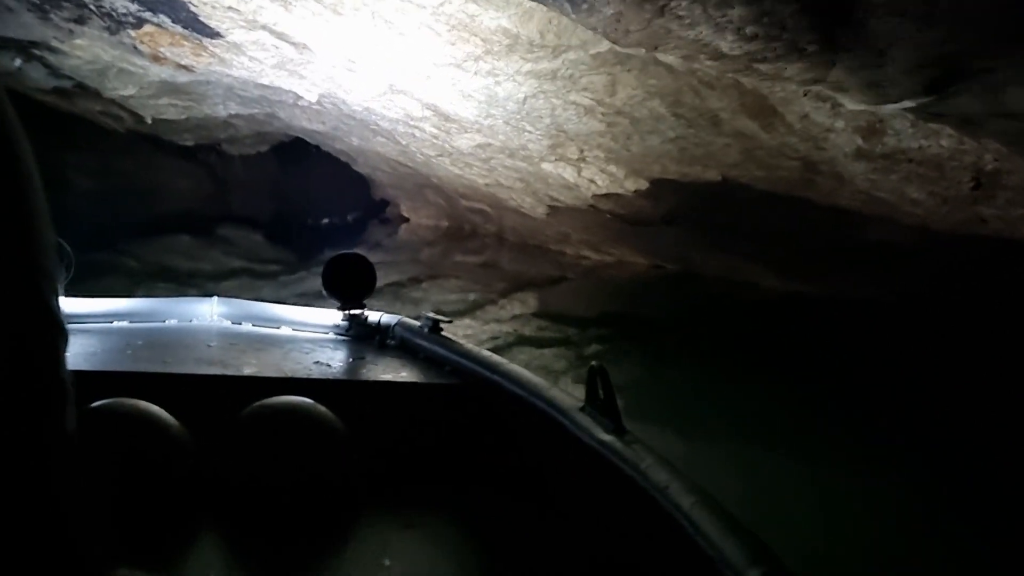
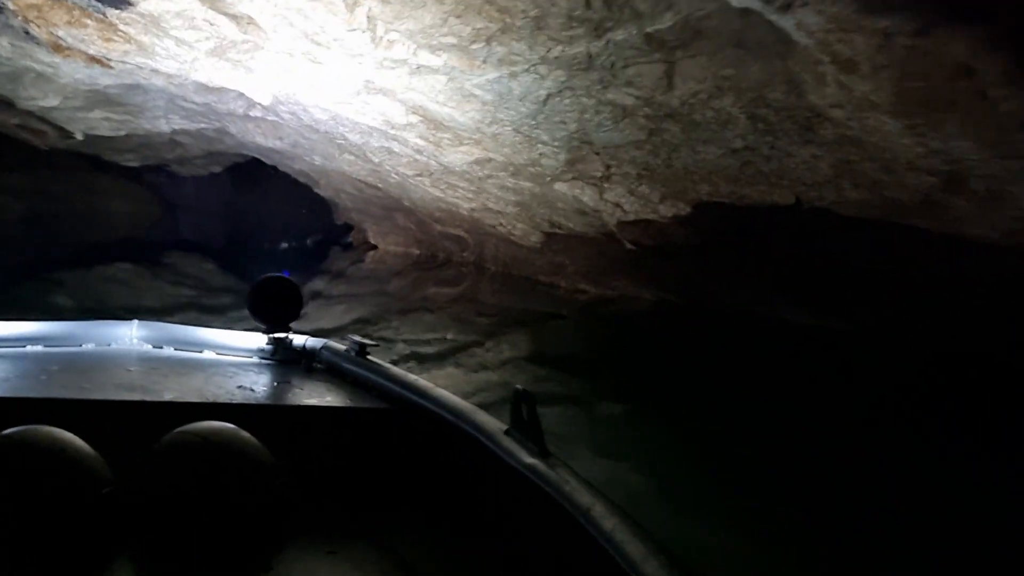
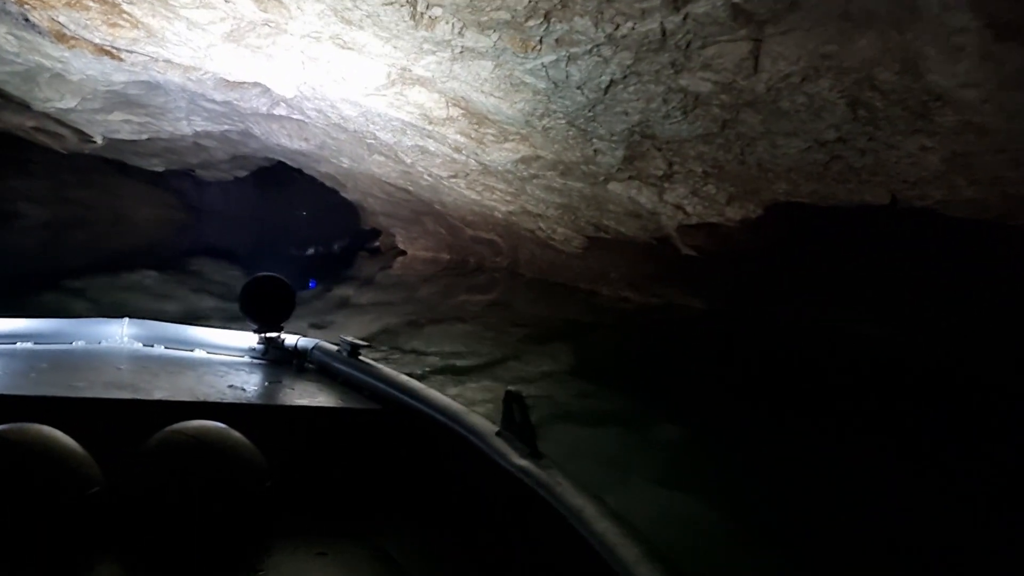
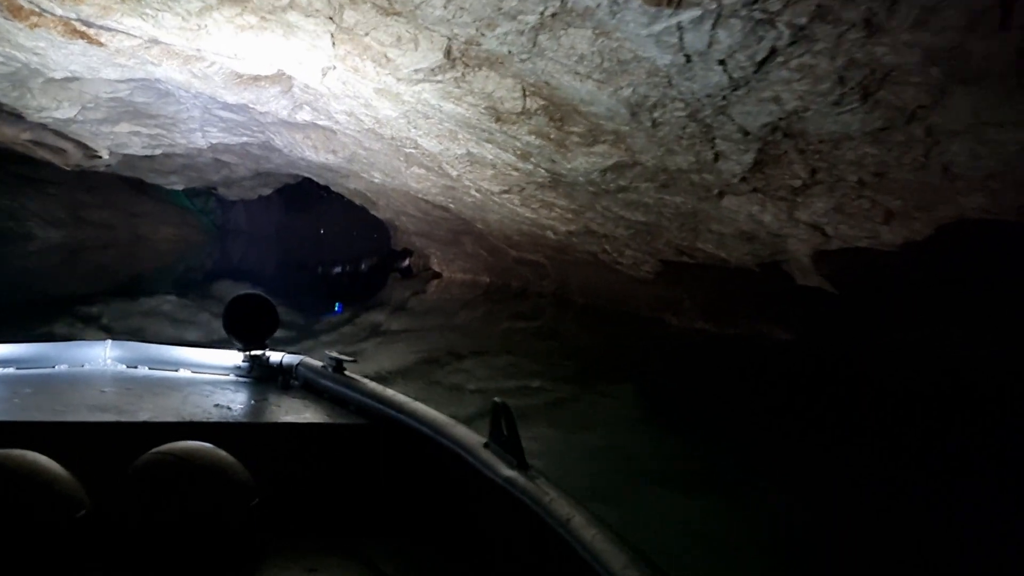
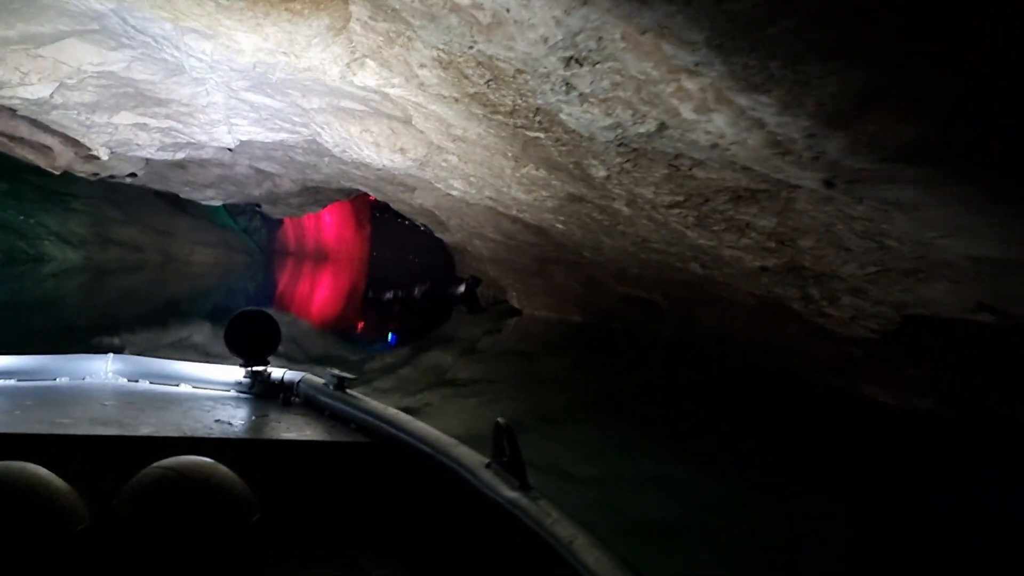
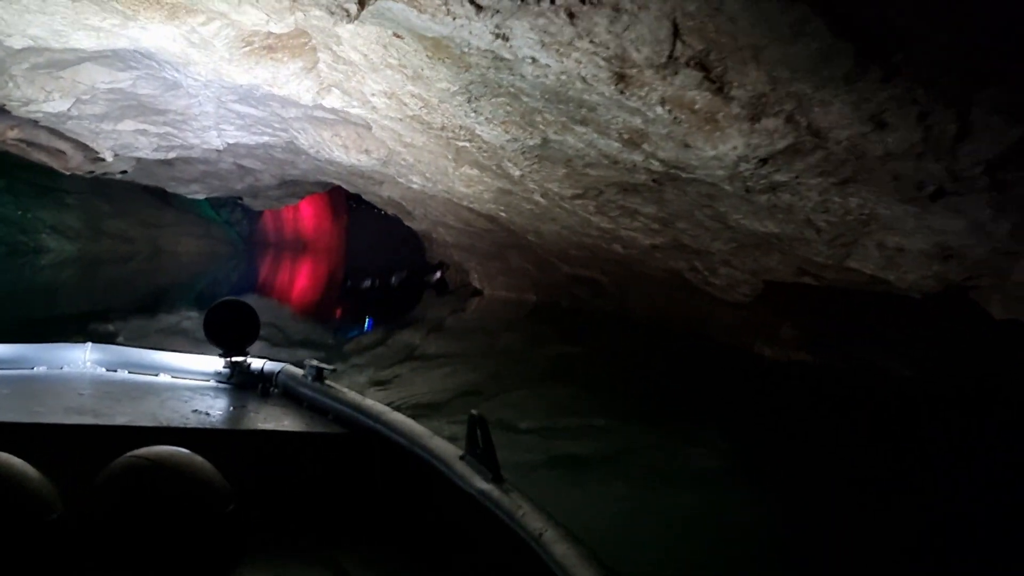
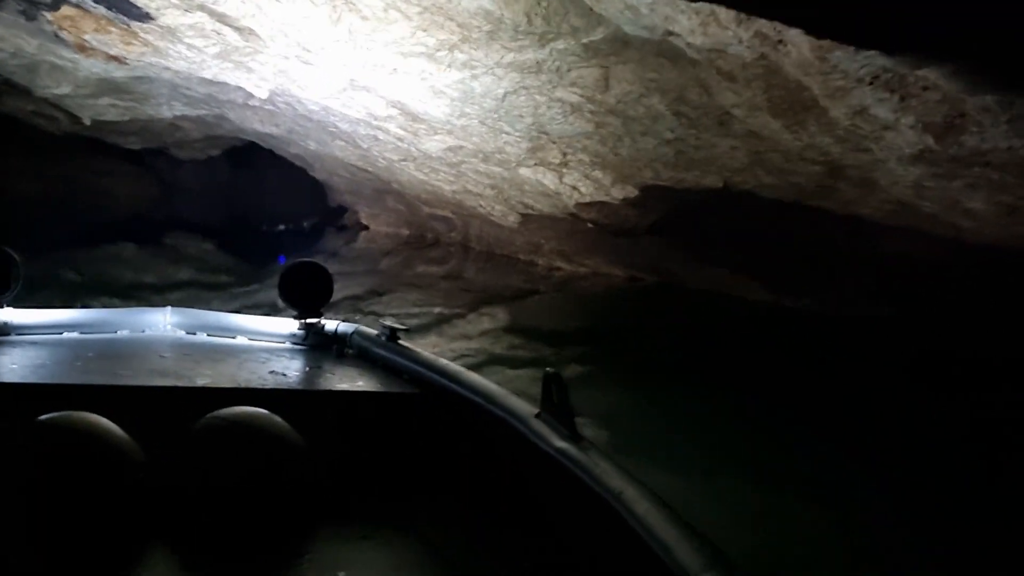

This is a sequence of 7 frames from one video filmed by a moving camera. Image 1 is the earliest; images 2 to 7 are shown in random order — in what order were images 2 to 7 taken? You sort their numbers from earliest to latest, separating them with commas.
7, 2, 3, 4, 6, 5
